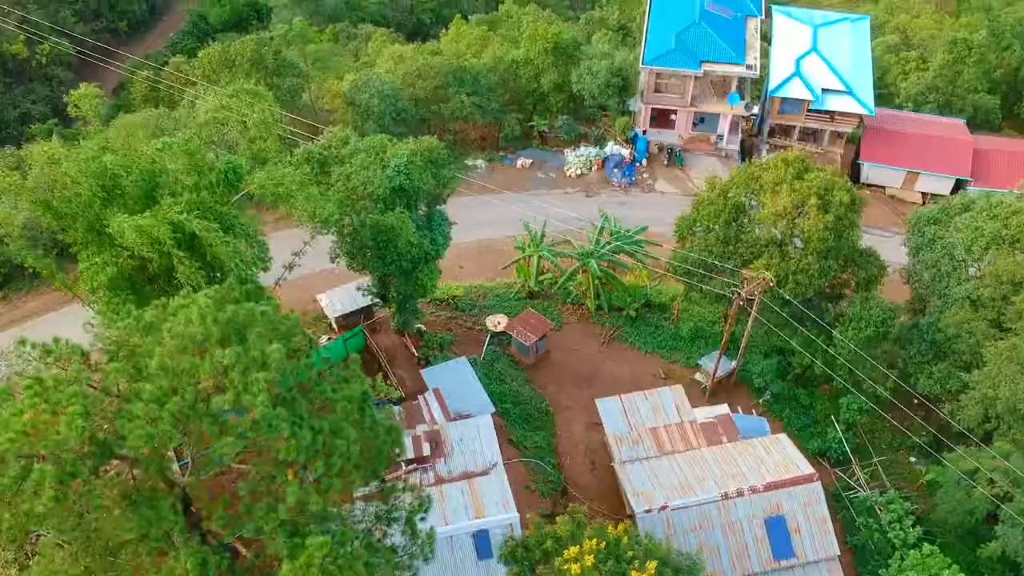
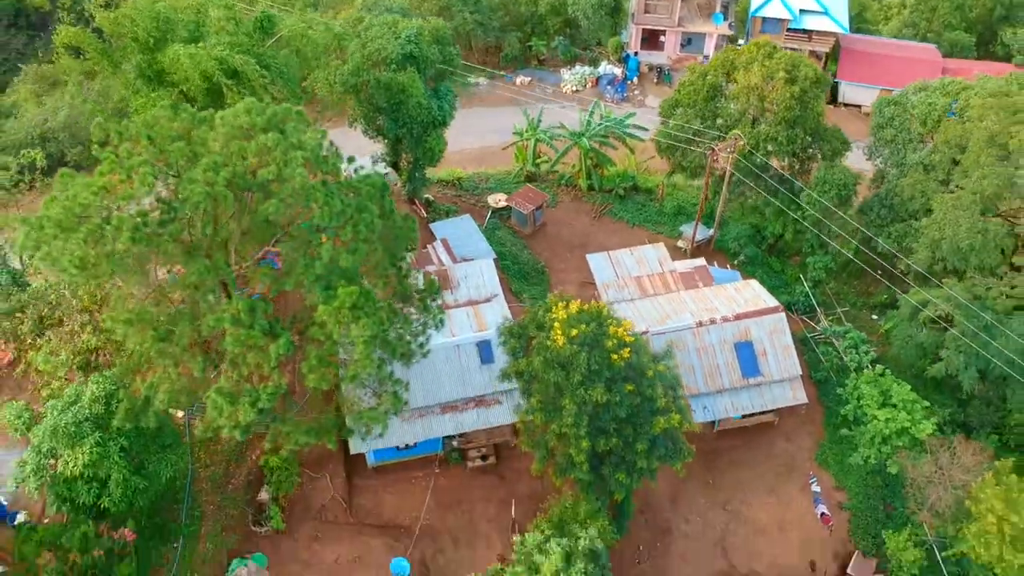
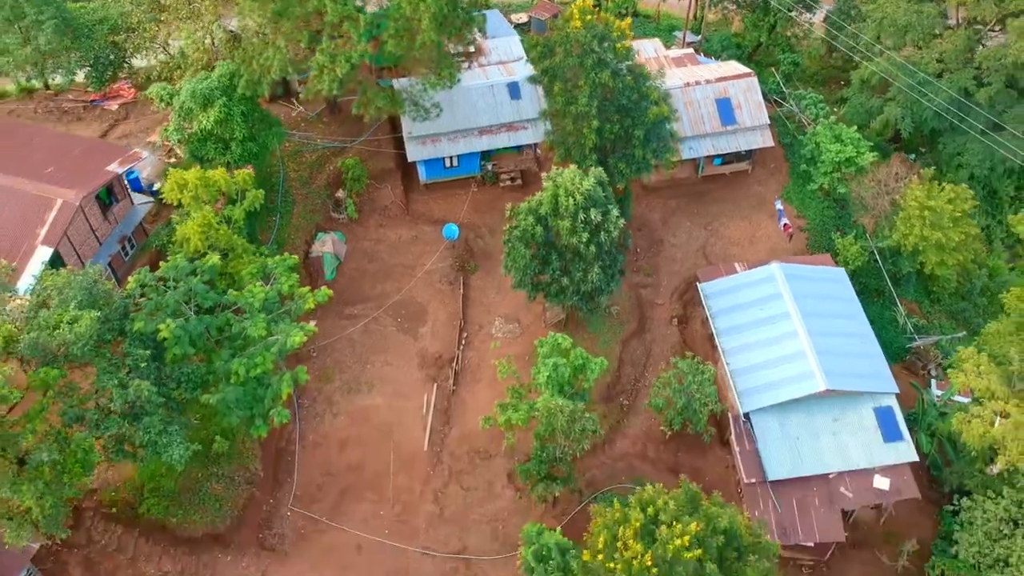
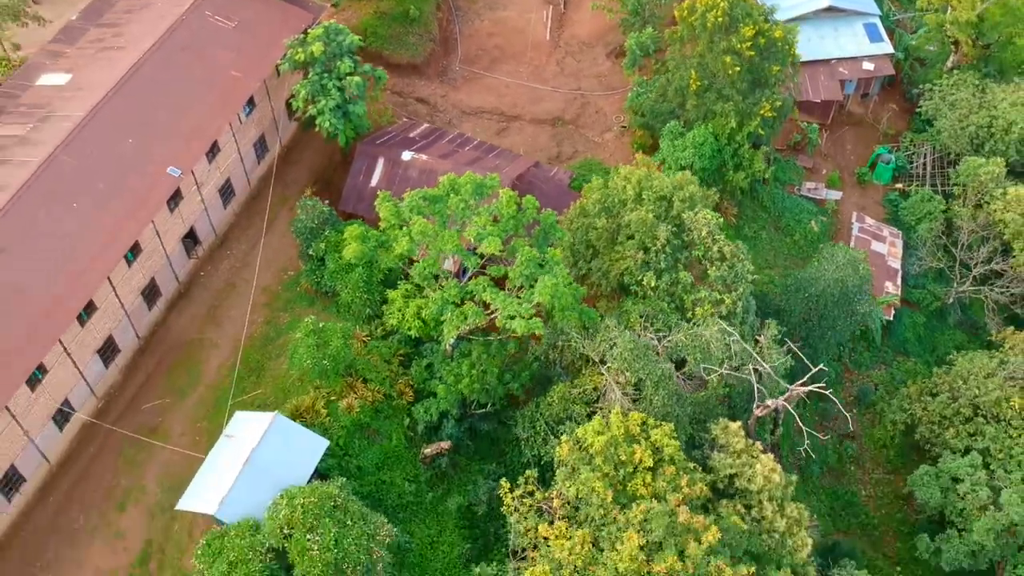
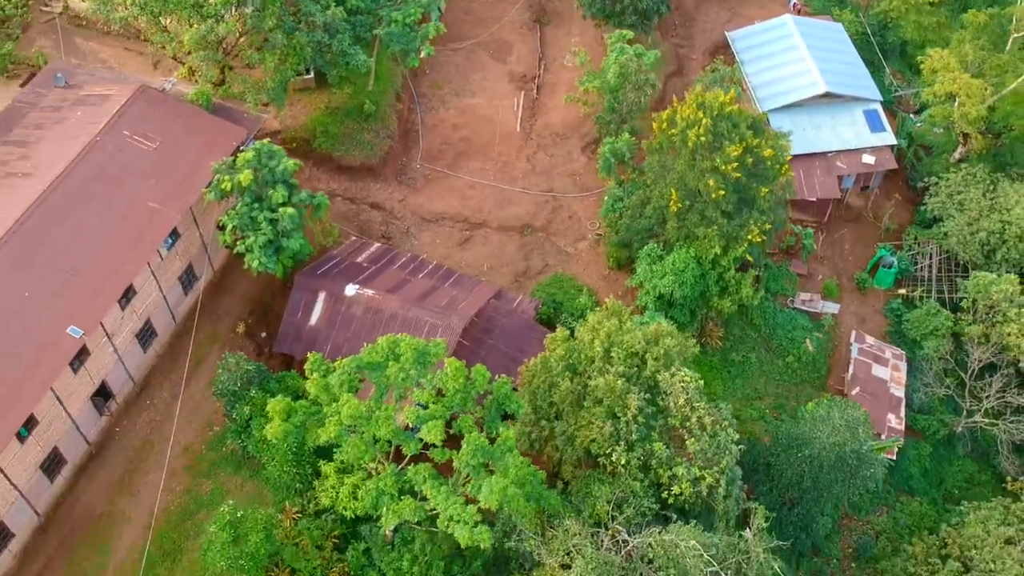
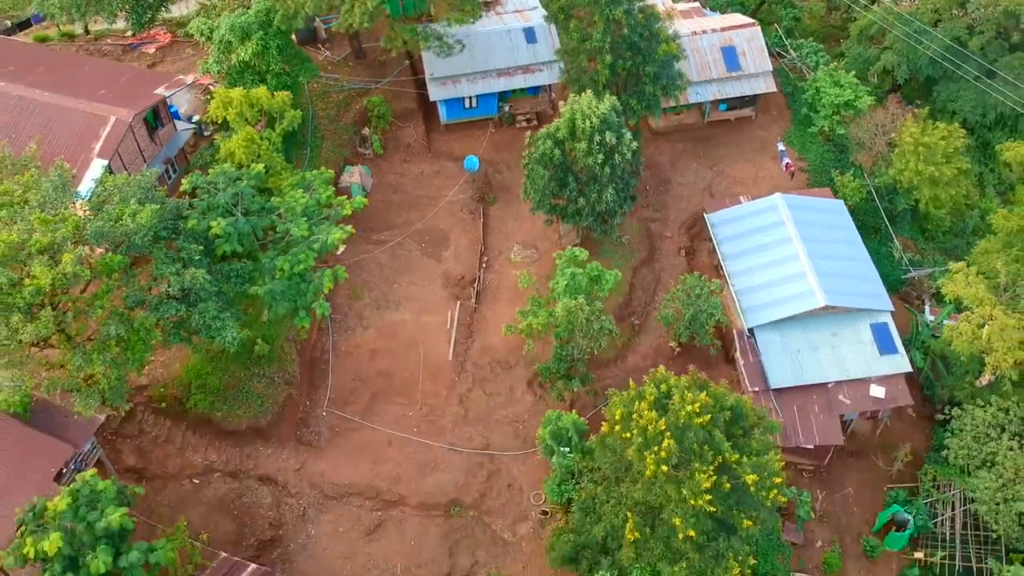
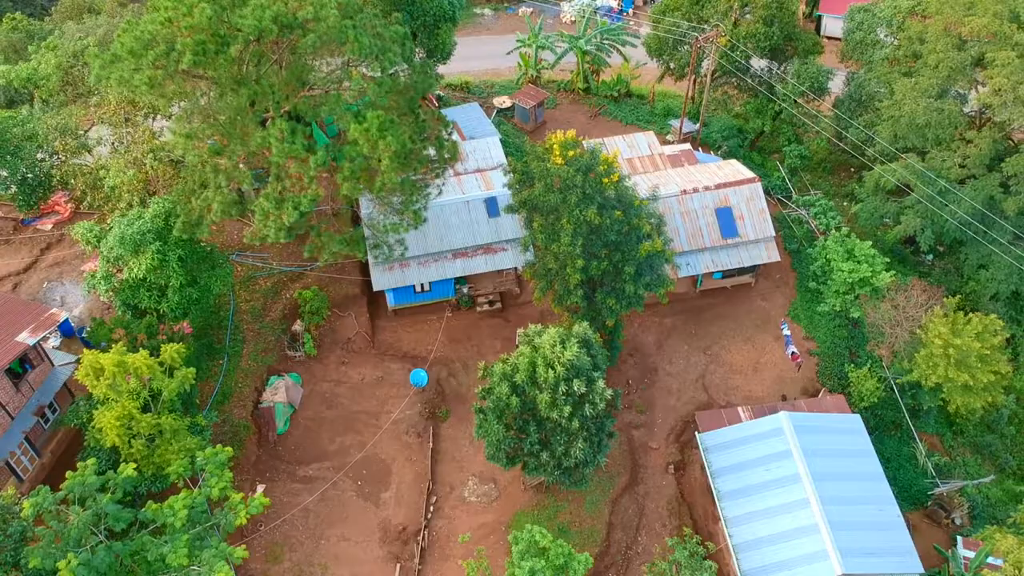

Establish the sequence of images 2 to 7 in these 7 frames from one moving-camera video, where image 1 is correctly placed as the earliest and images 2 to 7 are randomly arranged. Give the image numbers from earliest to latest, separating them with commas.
2, 7, 3, 6, 5, 4
